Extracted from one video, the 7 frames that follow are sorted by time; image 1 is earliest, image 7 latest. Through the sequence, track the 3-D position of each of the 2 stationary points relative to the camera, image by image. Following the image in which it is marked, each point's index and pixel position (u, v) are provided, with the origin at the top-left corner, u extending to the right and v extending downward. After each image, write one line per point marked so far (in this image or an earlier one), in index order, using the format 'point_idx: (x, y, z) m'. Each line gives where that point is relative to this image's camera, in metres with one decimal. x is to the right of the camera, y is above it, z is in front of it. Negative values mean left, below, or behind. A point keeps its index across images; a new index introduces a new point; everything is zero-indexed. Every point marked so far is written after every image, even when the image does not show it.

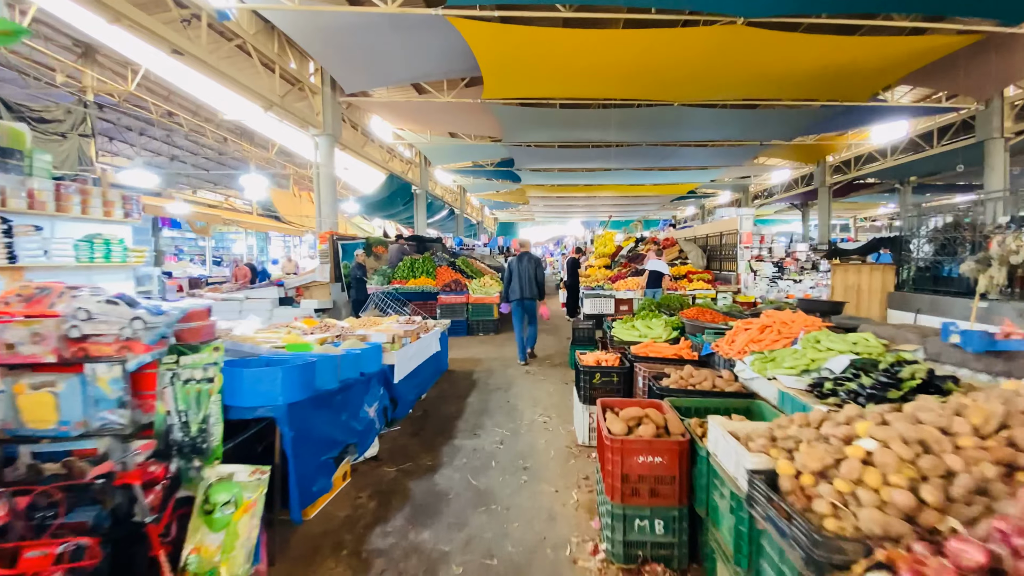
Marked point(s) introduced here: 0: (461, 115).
0: (-1.4, +4.9, +13.5) m
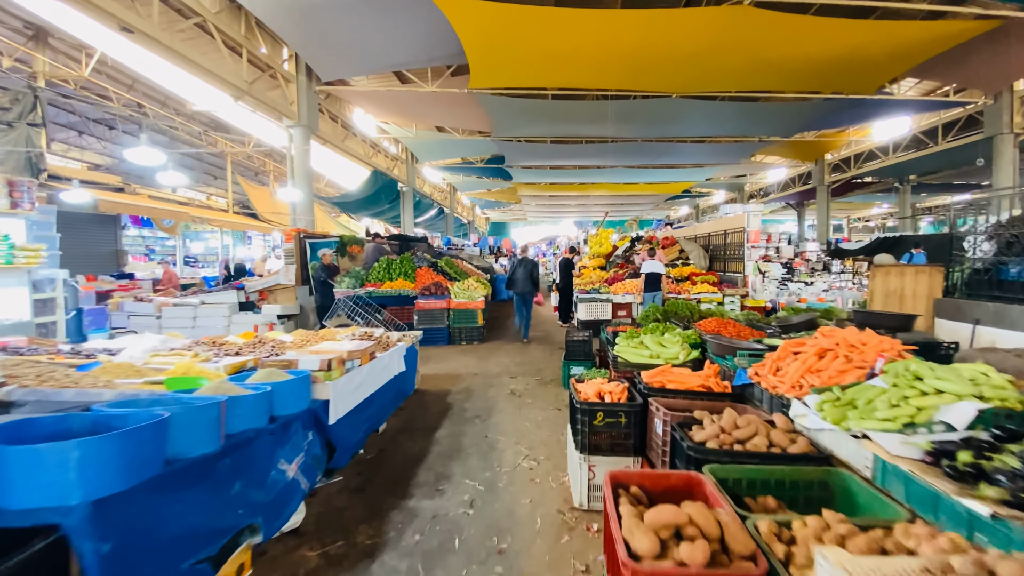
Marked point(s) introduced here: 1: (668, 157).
0: (-1.7, +4.8, +12.7) m
1: (+5.8, +4.9, +17.8) m
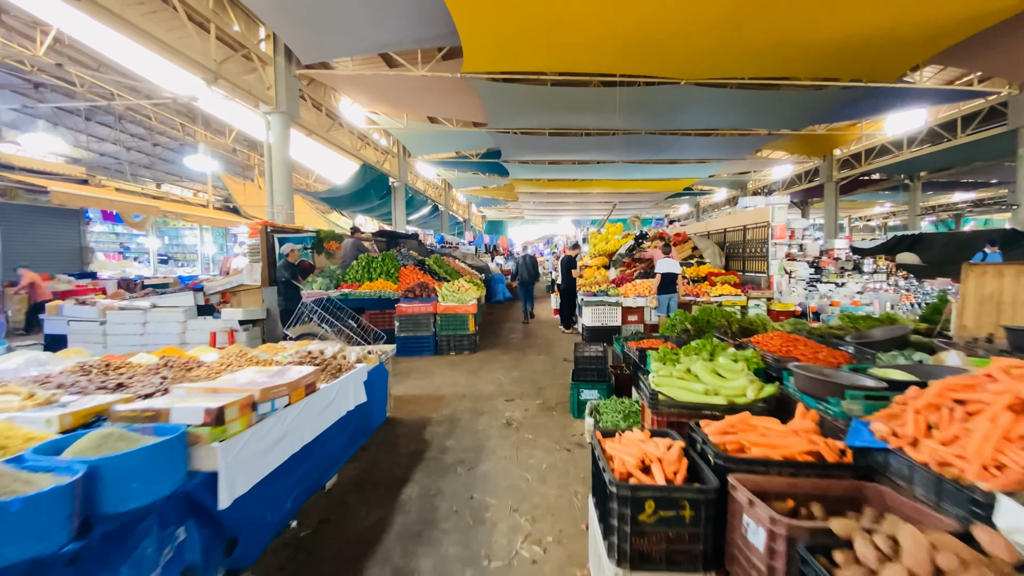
0: (-1.8, +4.8, +11.8) m
1: (+5.7, +4.9, +17.0) m
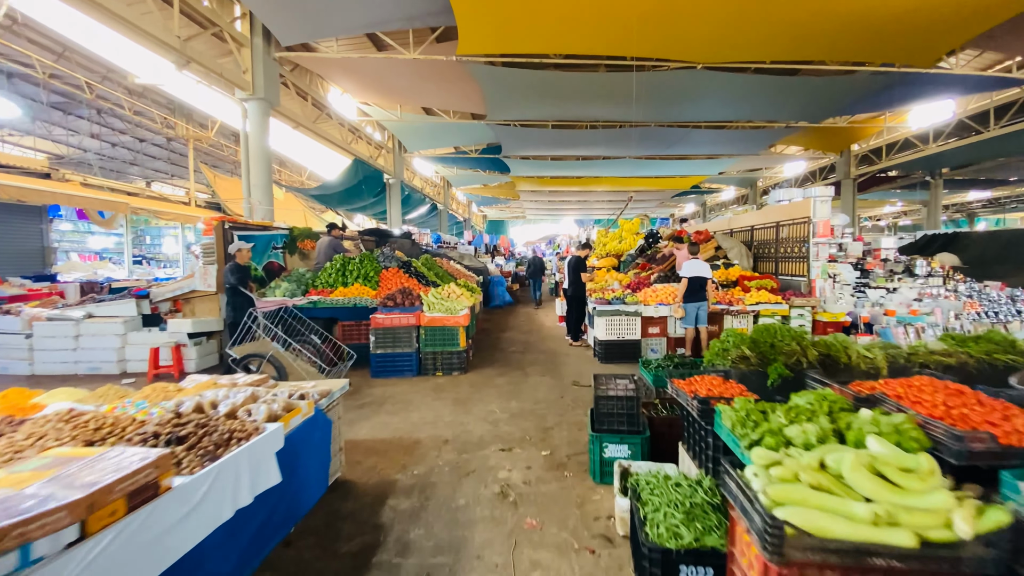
0: (-1.8, +4.7, +10.9) m
1: (+5.7, +4.8, +16.0) m
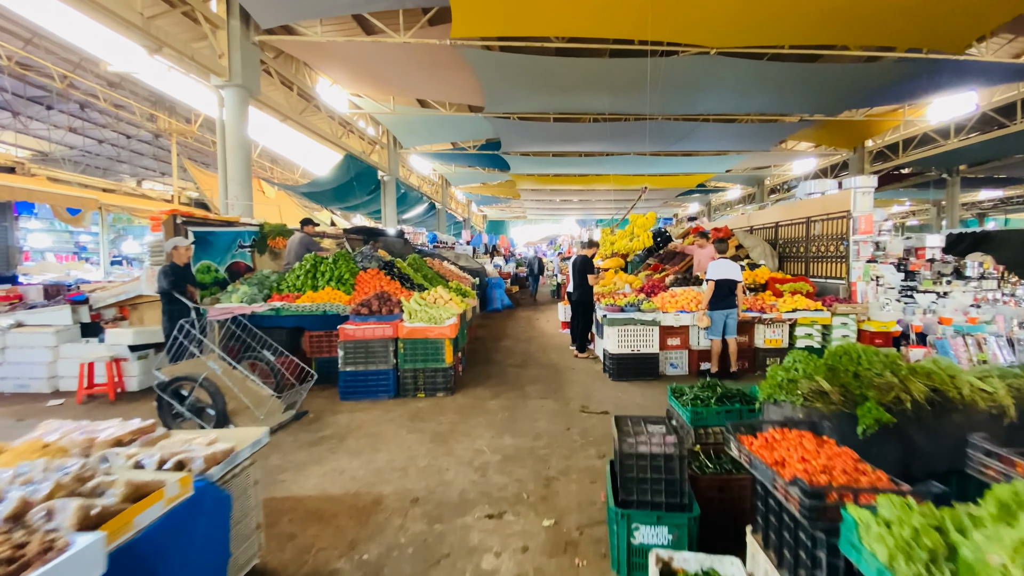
0: (-1.8, +4.7, +10.1) m
1: (+5.7, +4.7, +15.2) m
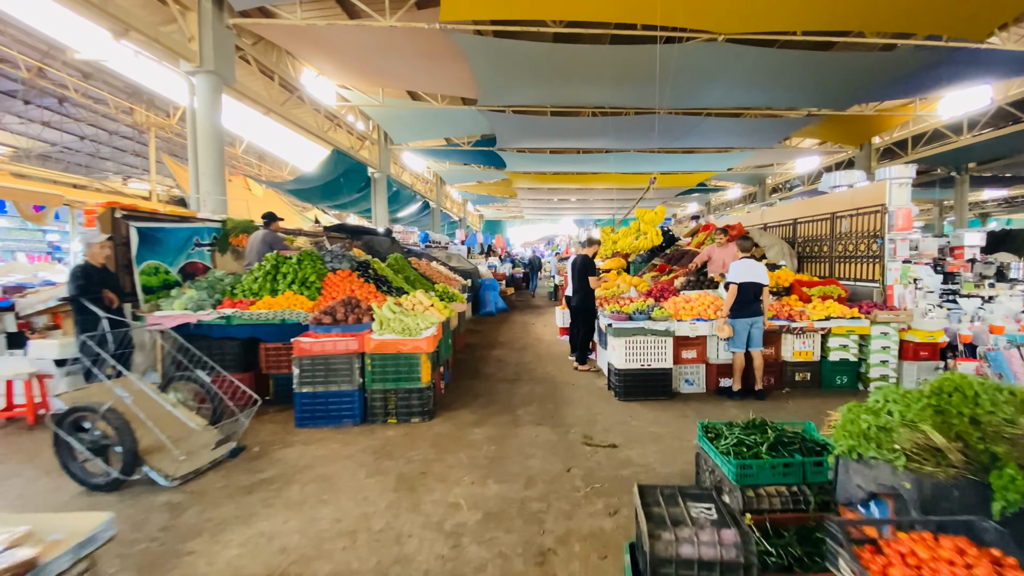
0: (-1.9, +4.6, +9.5) m
1: (+5.6, +4.7, +14.7) m
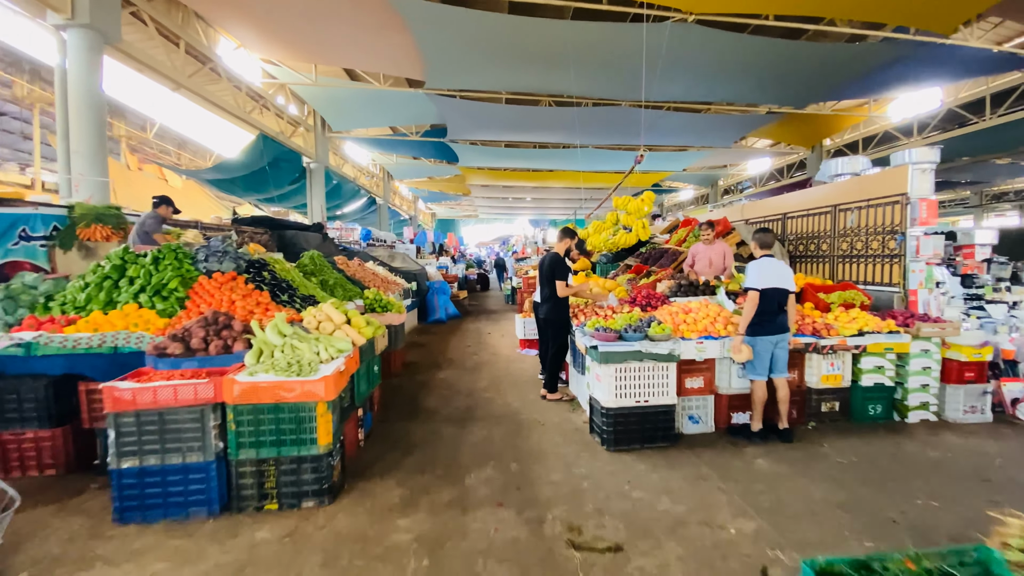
0: (-2.8, +4.5, +8.2) m
1: (+4.2, +4.6, +14.1) m
